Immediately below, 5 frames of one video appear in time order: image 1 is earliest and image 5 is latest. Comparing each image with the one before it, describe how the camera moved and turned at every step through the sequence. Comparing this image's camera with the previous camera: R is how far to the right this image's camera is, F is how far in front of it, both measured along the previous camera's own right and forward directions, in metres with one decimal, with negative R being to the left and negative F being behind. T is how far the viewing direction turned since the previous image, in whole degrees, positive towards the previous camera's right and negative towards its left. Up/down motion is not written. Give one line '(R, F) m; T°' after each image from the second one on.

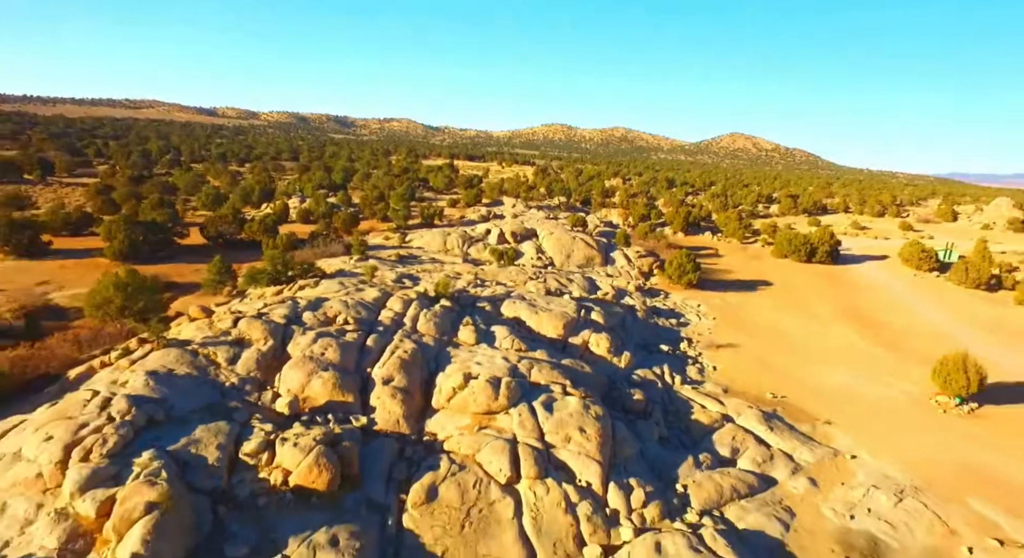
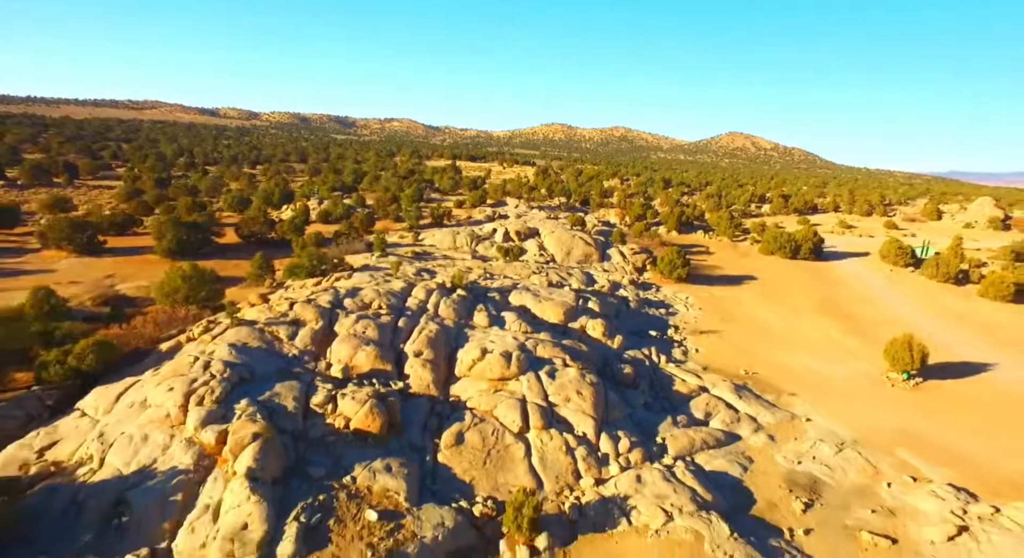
(-0.3, -3.7) m; 0°
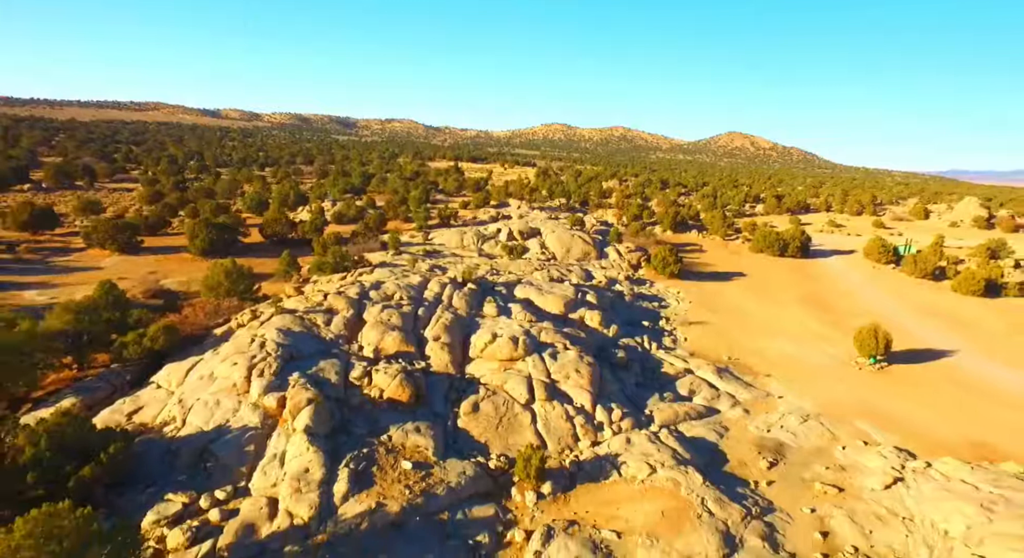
(-0.3, -3.0) m; 0°
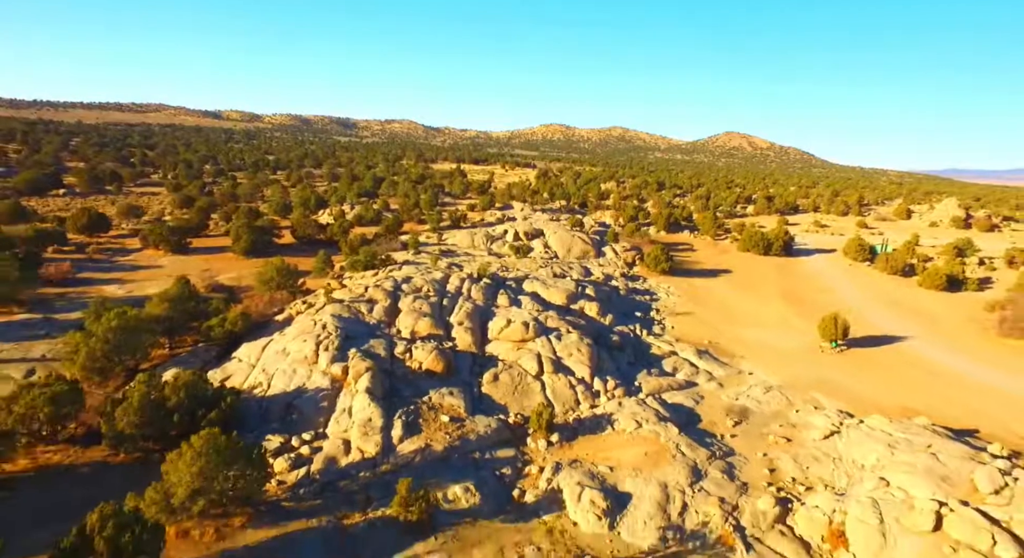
(-0.6, -4.7) m; 0°
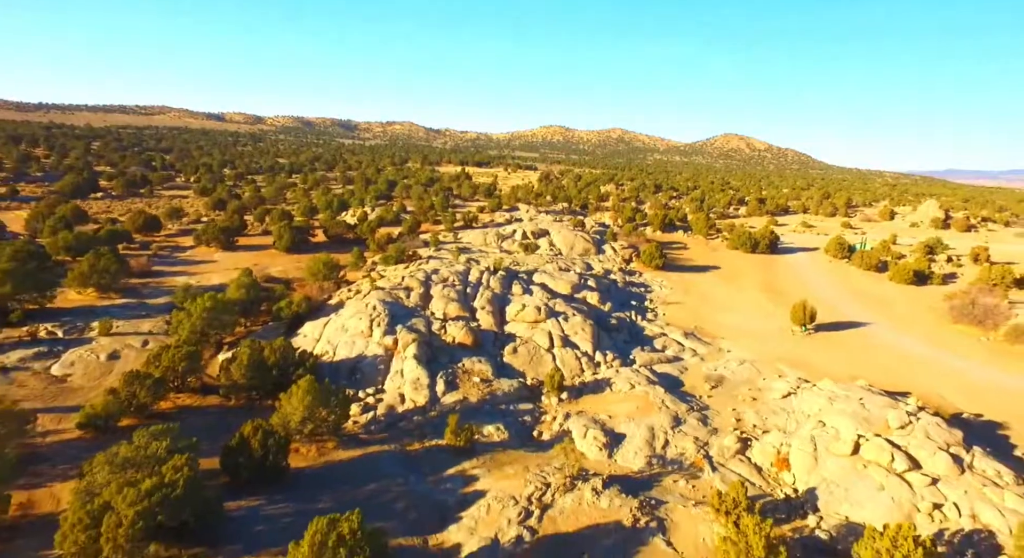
(-0.8, -5.4) m; 0°
